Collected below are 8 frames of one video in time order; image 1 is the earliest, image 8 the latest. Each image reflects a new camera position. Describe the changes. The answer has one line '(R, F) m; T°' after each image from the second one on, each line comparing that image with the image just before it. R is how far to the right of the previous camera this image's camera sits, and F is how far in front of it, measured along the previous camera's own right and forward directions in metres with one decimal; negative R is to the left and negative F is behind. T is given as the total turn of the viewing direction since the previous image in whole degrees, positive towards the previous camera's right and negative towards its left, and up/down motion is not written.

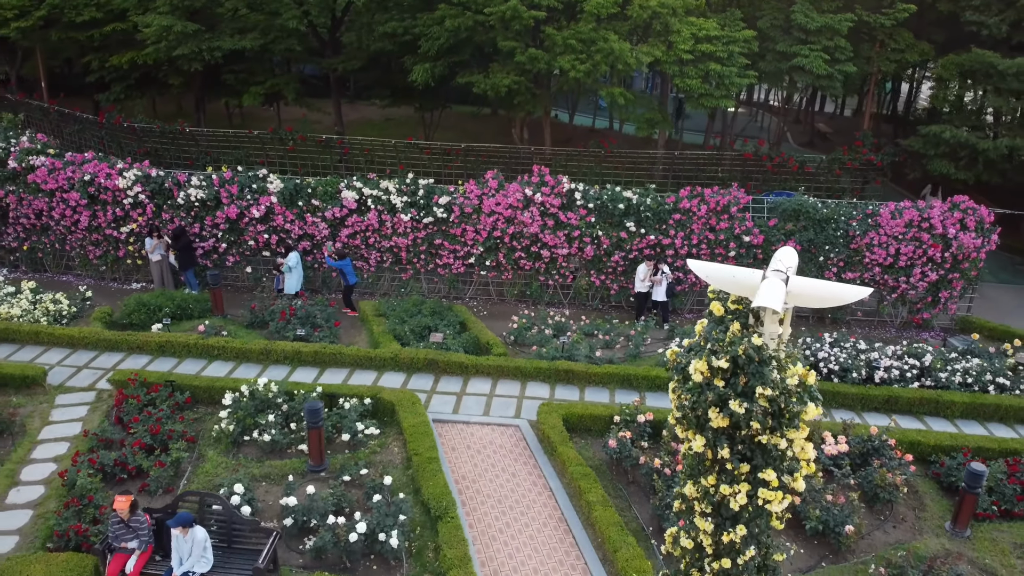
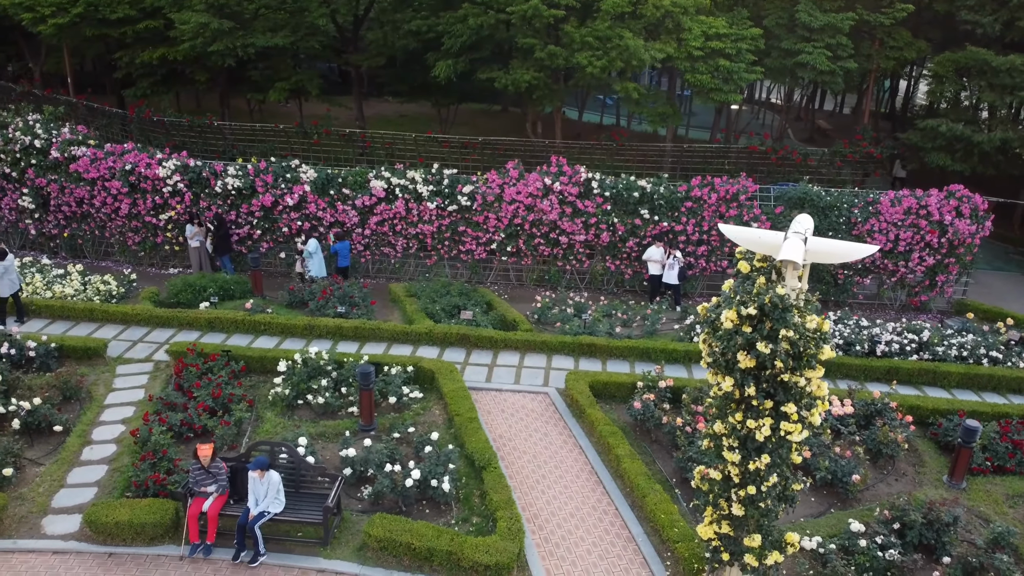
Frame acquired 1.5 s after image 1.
(-0.4, -0.7) m; 0°
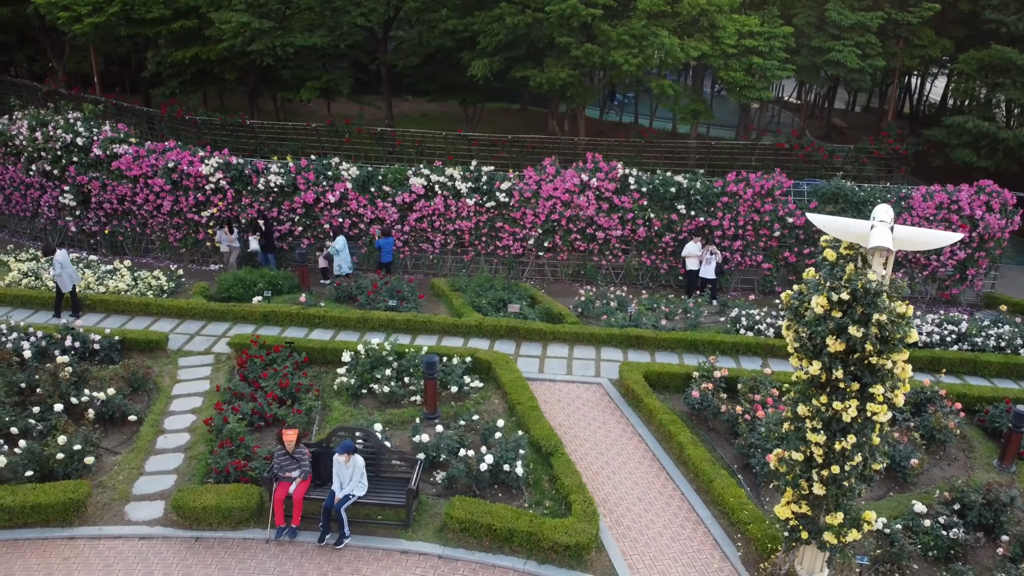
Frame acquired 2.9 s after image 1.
(-0.7, -0.2) m; 0°
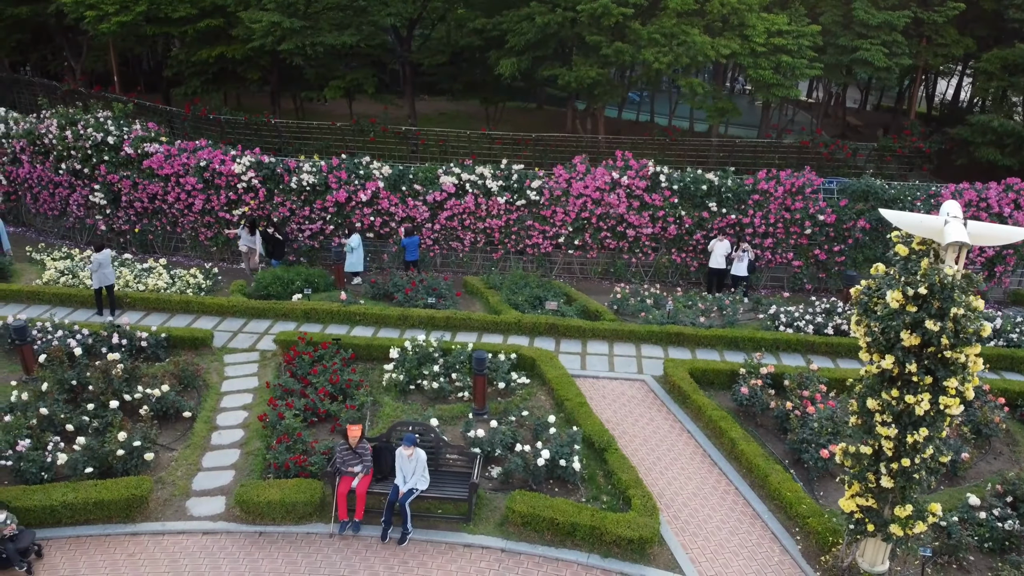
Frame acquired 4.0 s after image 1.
(-0.5, -0.1) m; 0°
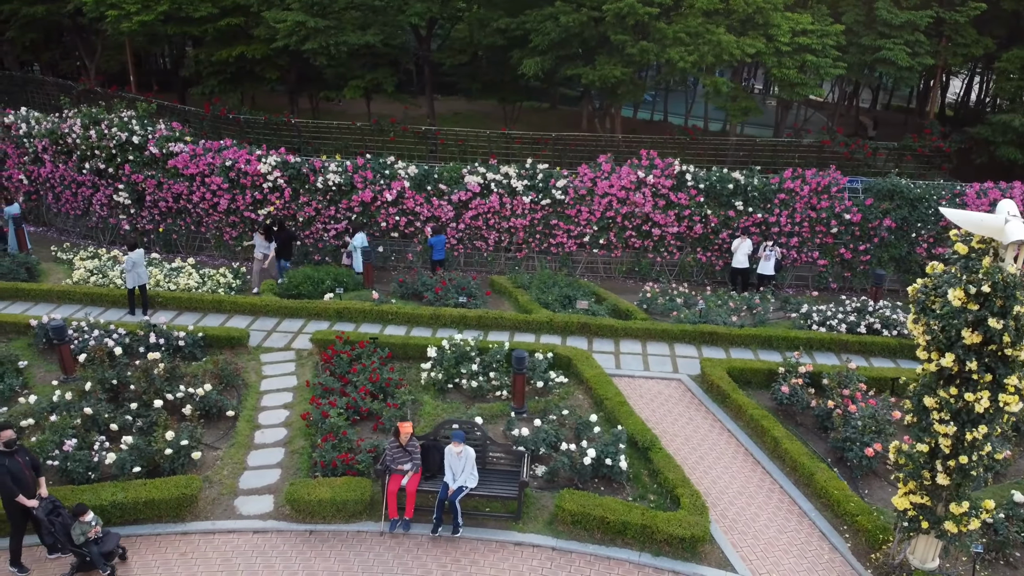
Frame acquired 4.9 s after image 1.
(-0.4, 0.0) m; 0°
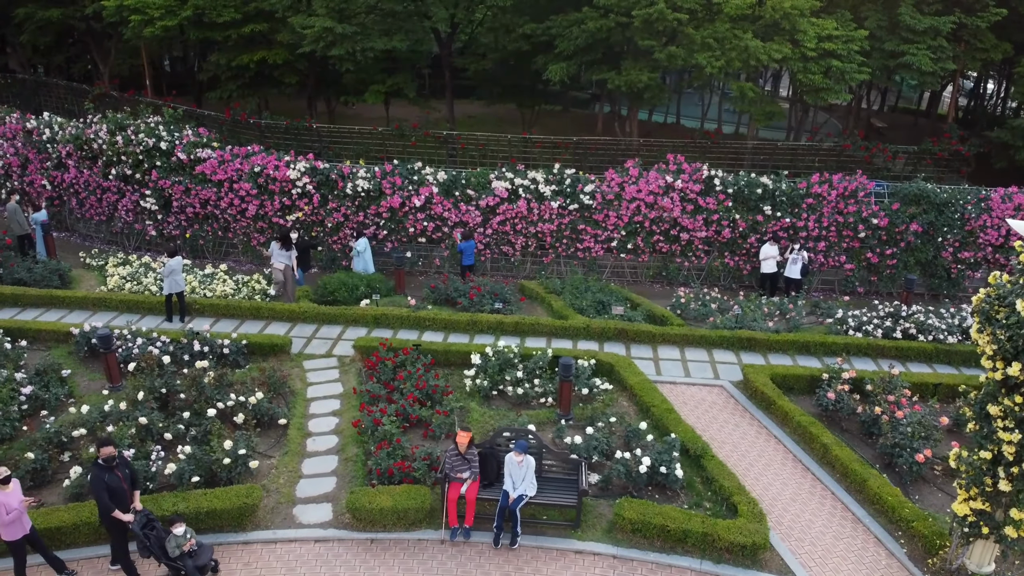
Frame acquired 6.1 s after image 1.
(-0.6, -0.1) m; 0°
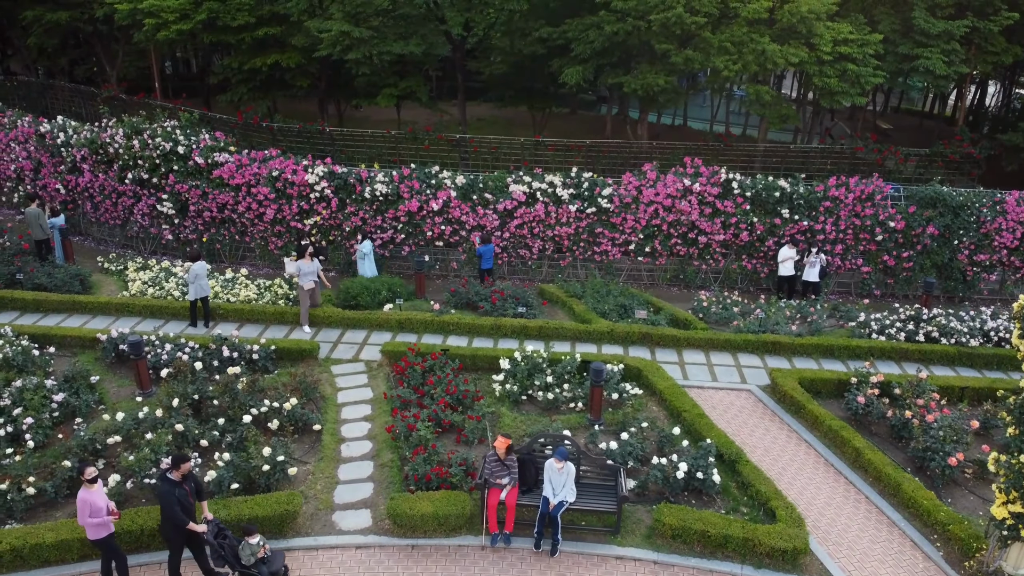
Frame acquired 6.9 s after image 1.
(-0.4, 0.0) m; 0°
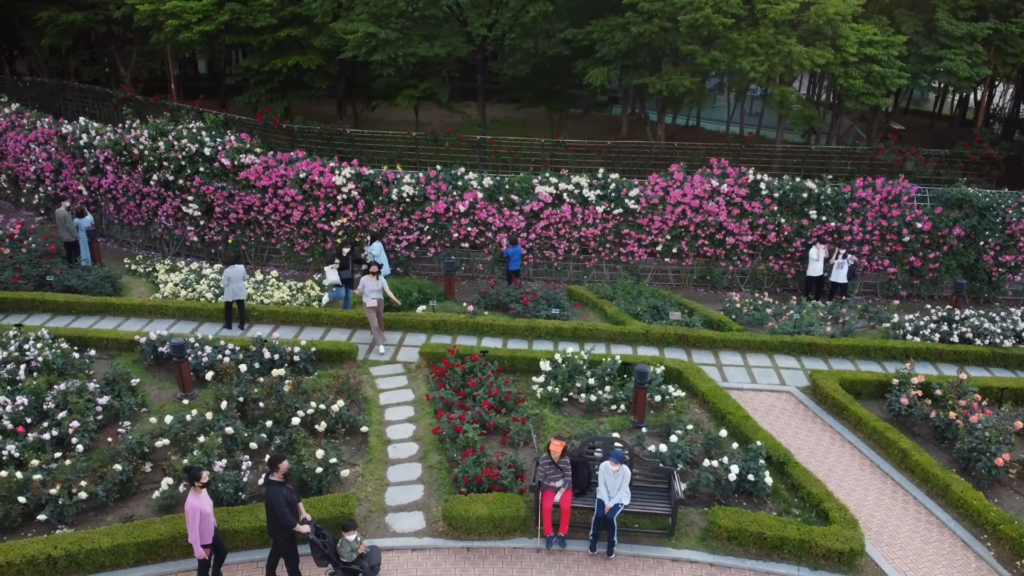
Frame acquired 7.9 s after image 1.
(-0.5, 0.0) m; 0°
